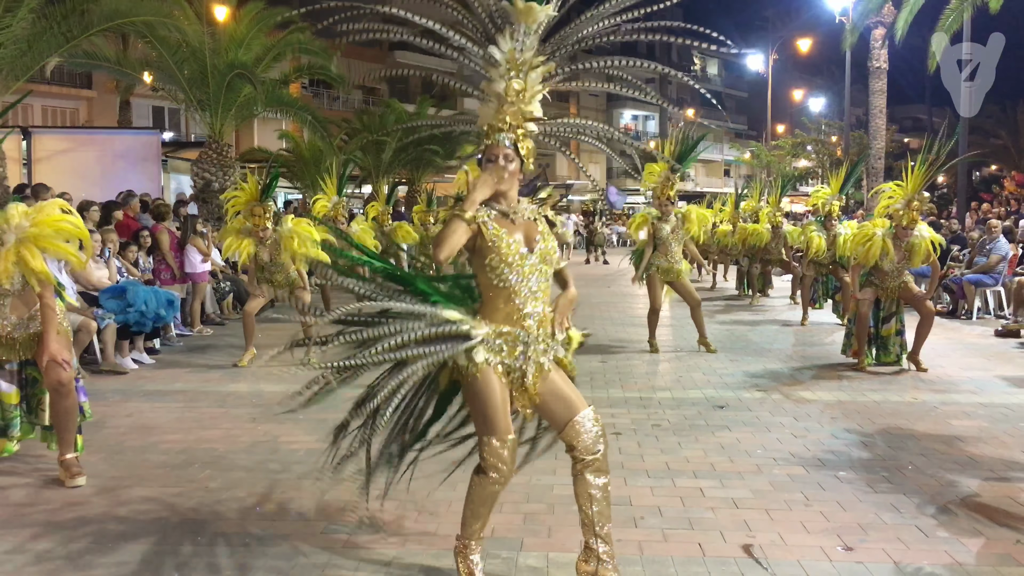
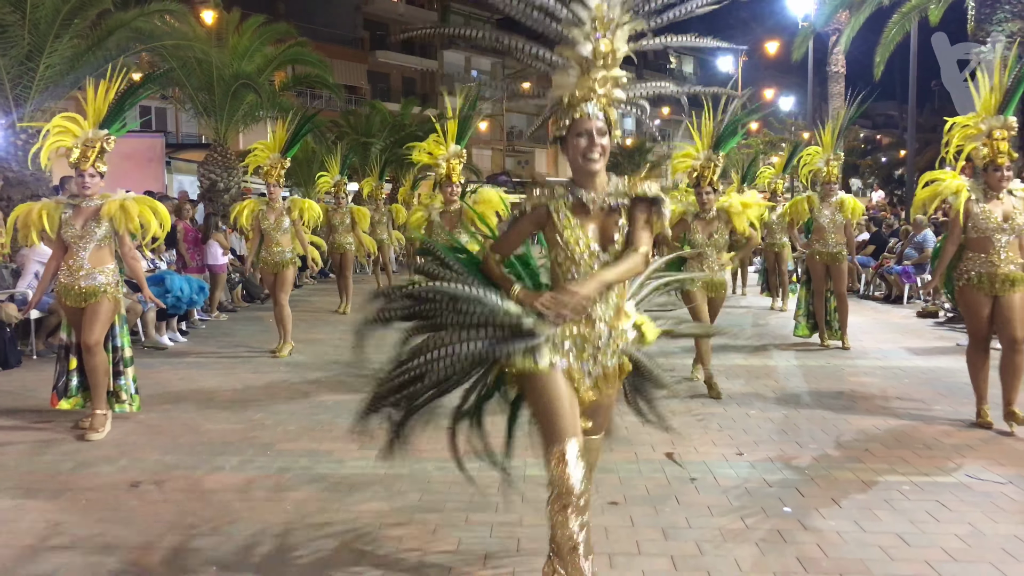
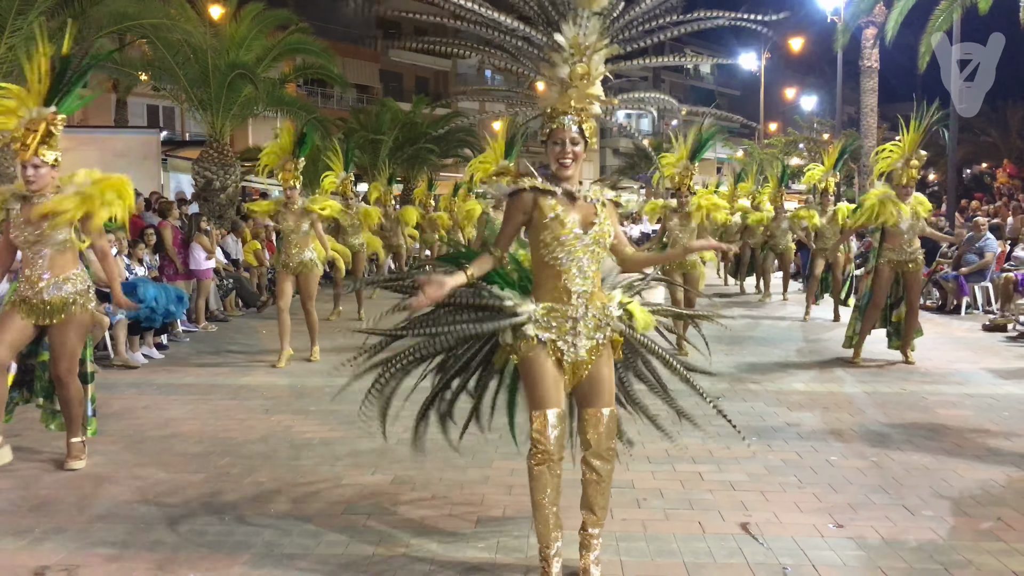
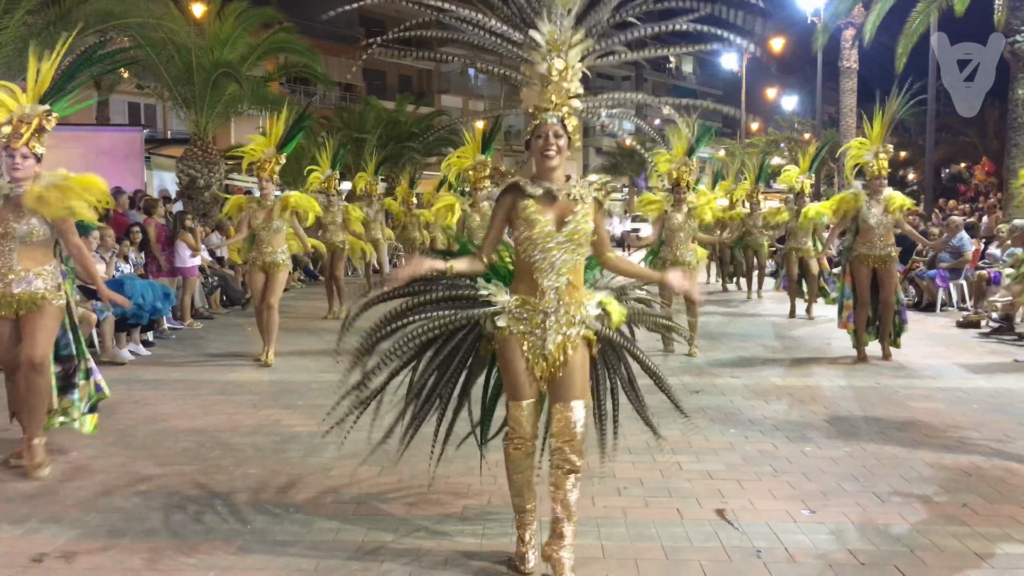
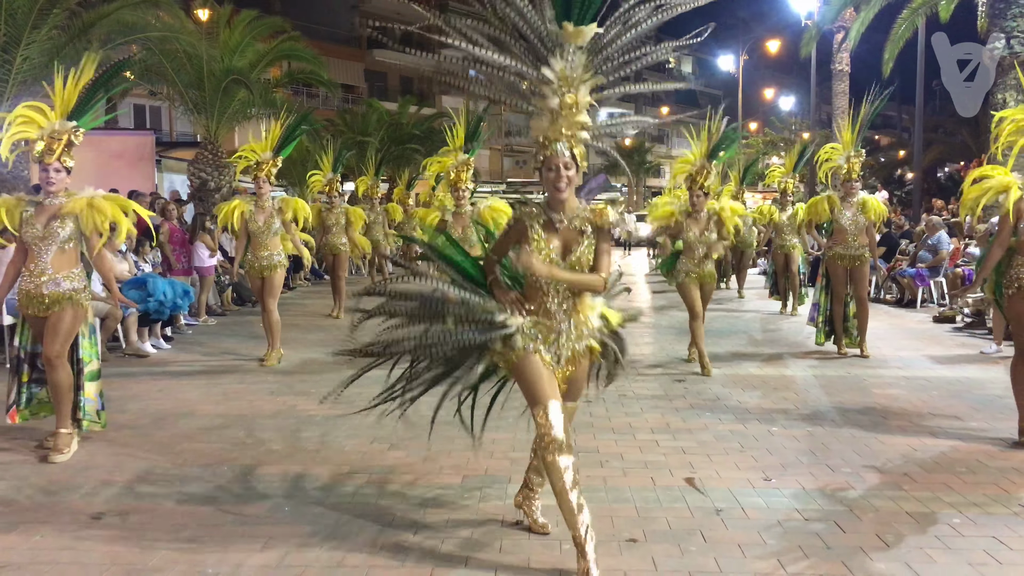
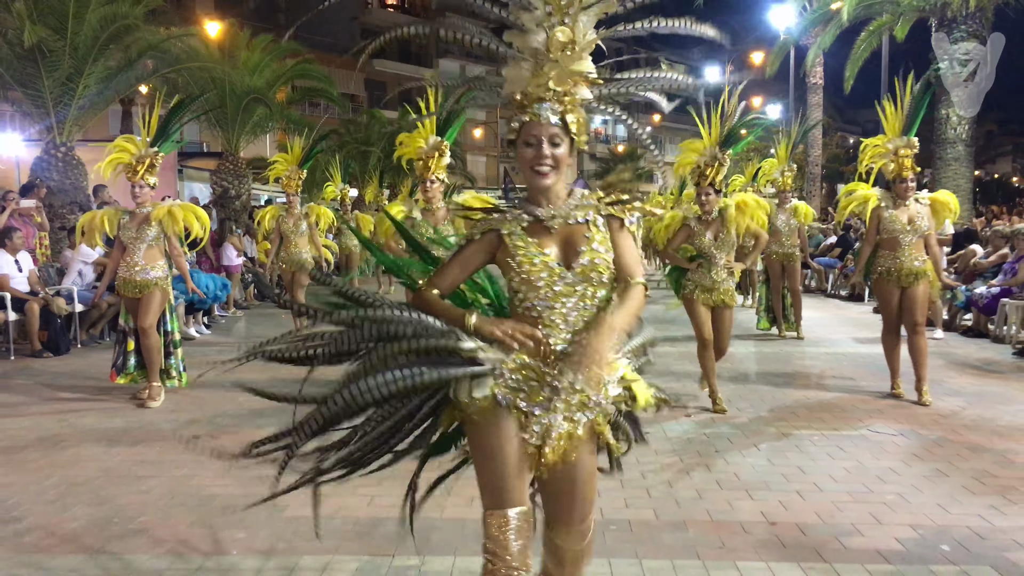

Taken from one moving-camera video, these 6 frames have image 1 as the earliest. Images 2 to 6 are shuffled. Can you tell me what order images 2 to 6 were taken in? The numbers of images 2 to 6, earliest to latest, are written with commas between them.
3, 4, 5, 2, 6
